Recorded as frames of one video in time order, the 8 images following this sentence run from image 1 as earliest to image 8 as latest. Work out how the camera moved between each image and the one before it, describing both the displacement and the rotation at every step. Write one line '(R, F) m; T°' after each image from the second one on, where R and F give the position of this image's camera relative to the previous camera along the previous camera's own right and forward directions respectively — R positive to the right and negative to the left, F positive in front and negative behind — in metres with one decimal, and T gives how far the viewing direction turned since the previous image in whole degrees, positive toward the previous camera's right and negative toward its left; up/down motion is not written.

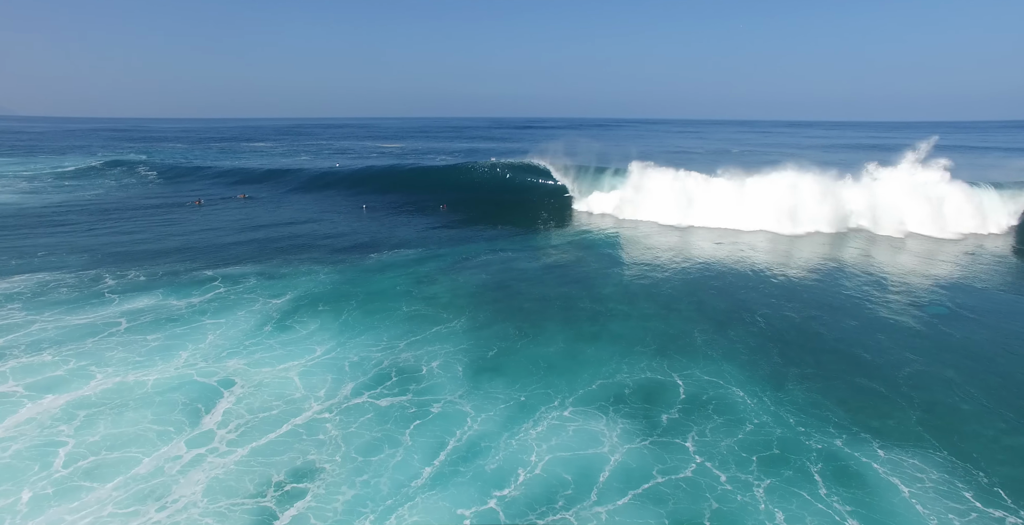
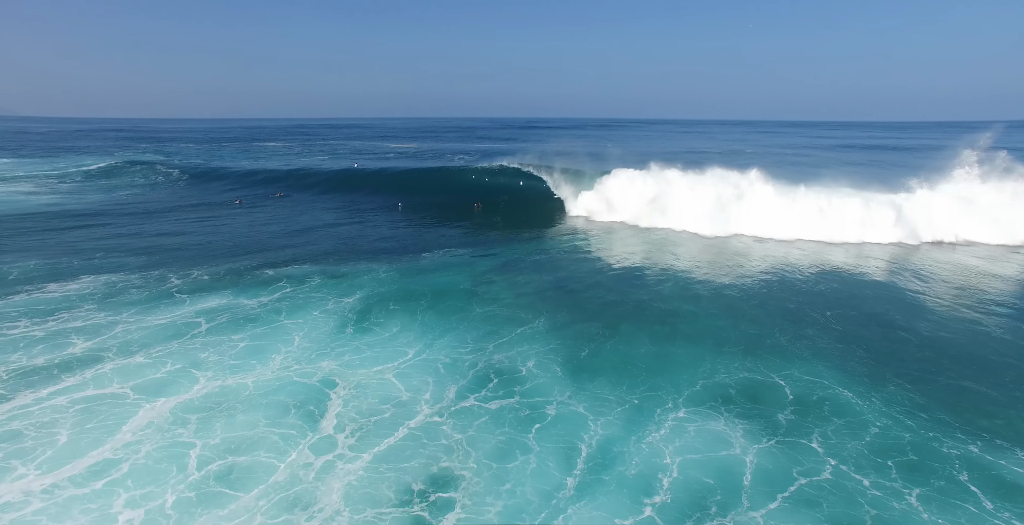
(-2.0, +0.2) m; 0°
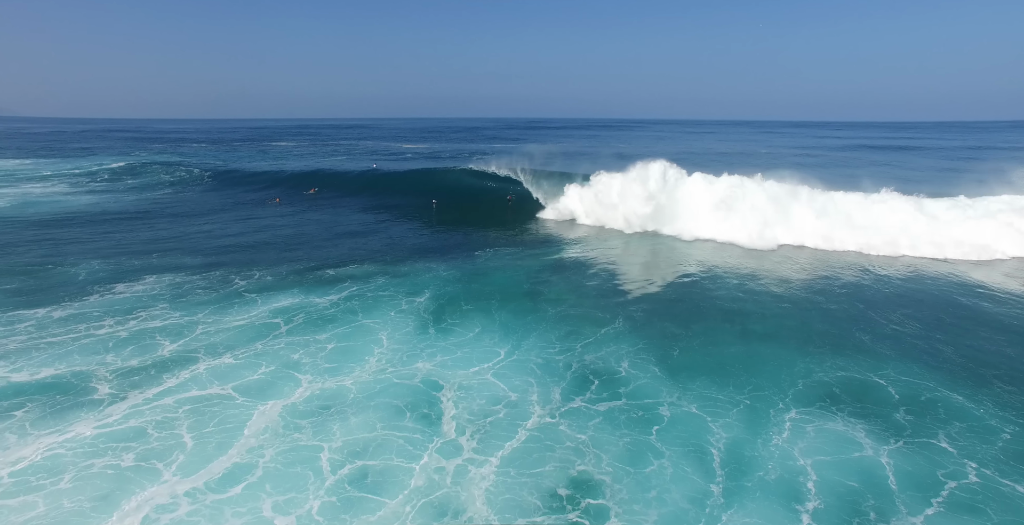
(-1.9, +0.2) m; 0°
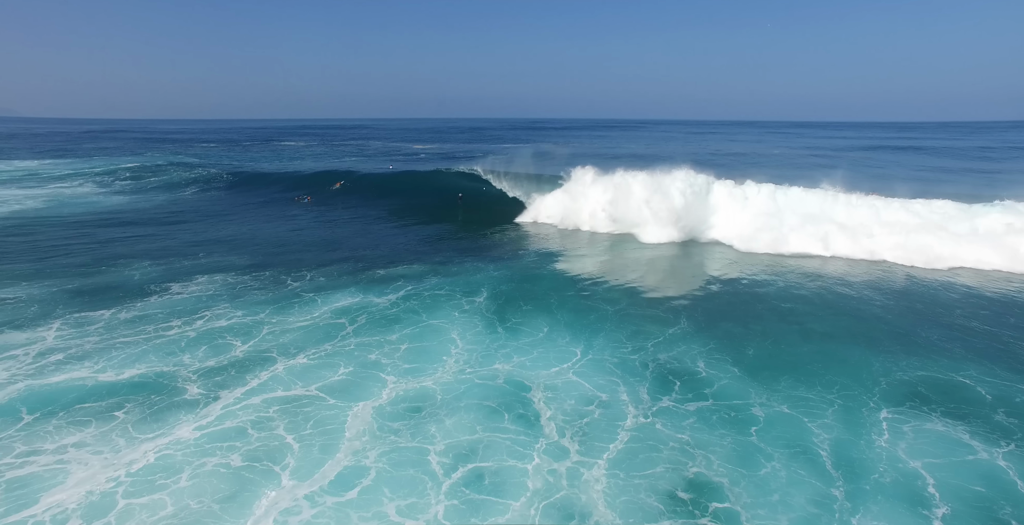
(-1.5, +0.2) m; 0°
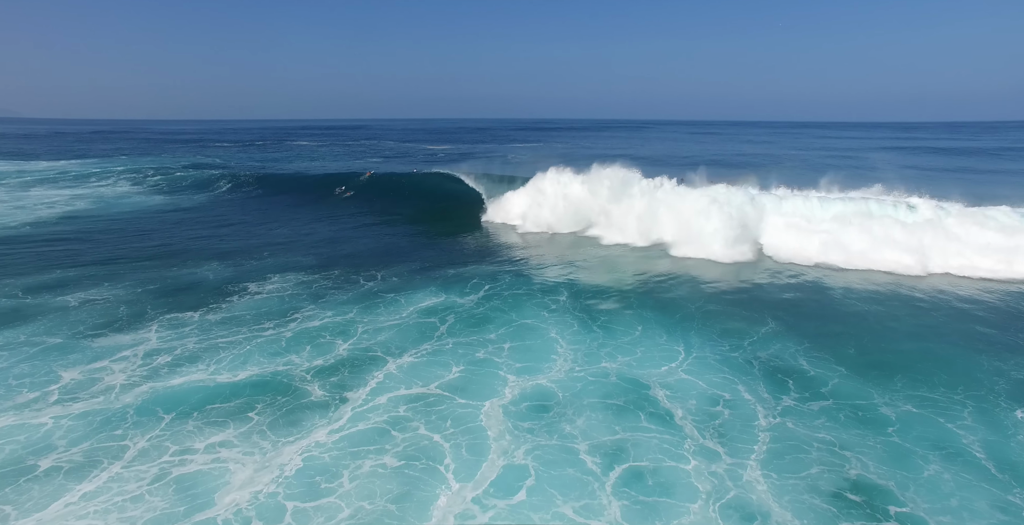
(-2.1, +0.1) m; 0°
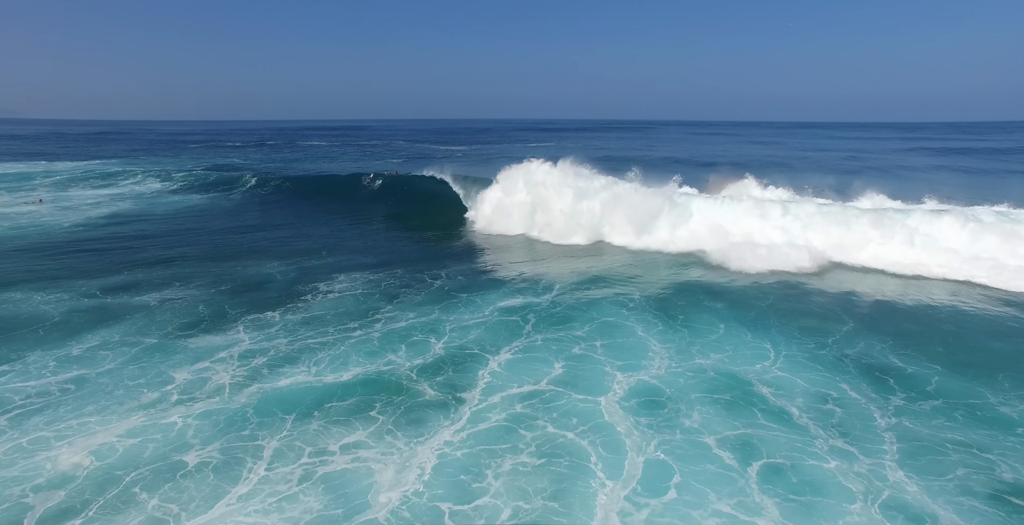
(-1.9, +0.1) m; 0°
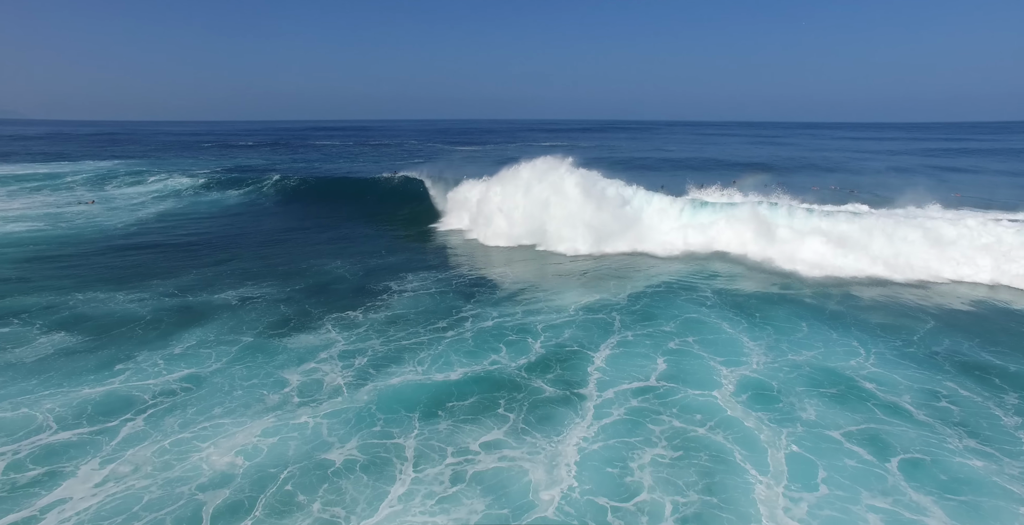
(-1.9, +0.1) m; 0°
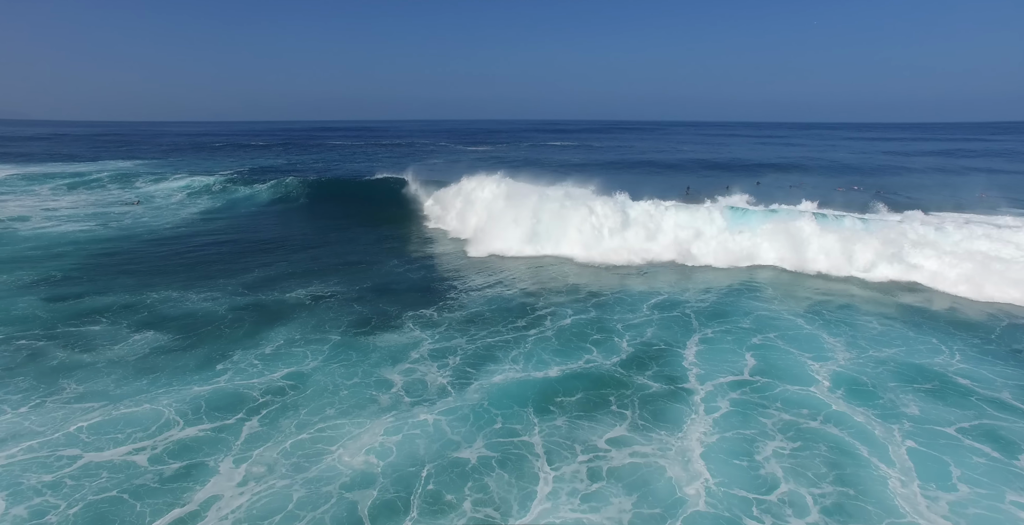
(-1.7, +0.1) m; 0°
